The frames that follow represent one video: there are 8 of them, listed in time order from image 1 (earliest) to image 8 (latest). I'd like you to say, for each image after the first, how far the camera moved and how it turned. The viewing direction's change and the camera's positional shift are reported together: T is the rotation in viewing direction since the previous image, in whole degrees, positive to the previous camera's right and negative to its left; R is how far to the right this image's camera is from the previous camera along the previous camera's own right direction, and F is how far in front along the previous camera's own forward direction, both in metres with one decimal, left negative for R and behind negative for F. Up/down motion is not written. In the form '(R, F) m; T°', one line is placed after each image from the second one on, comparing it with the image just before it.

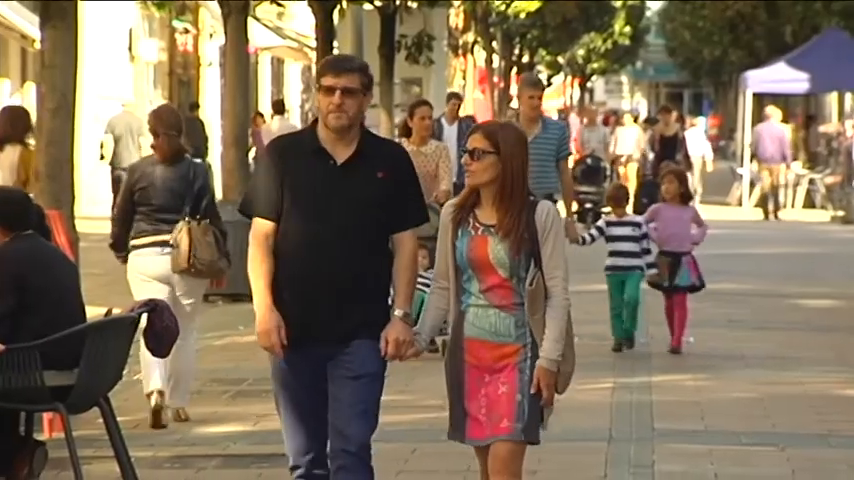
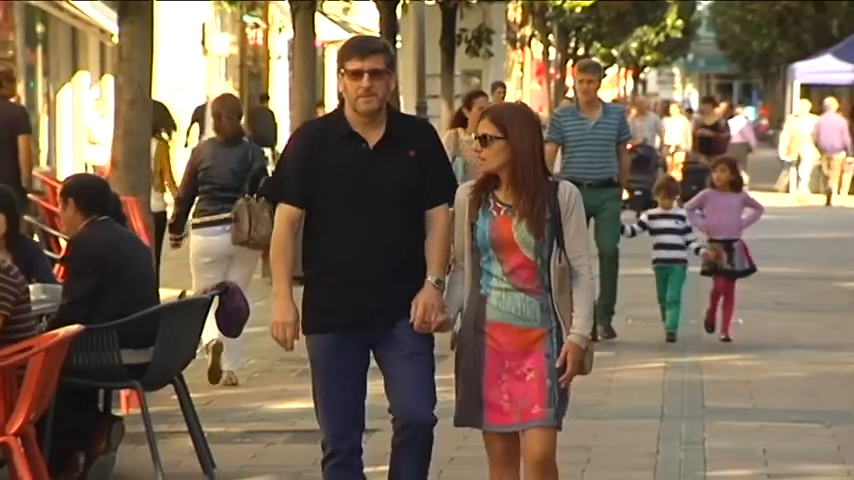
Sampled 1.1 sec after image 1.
(0.0, -0.4) m; -2°
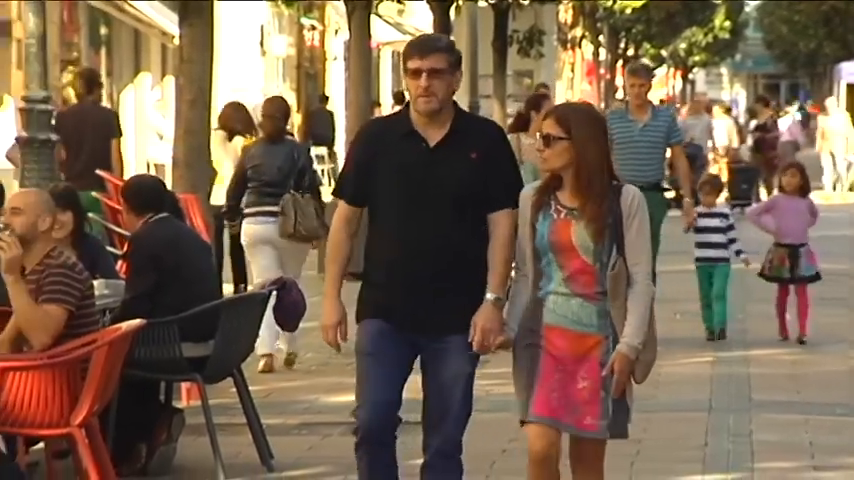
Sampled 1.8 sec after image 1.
(0.0, -0.2) m; -1°
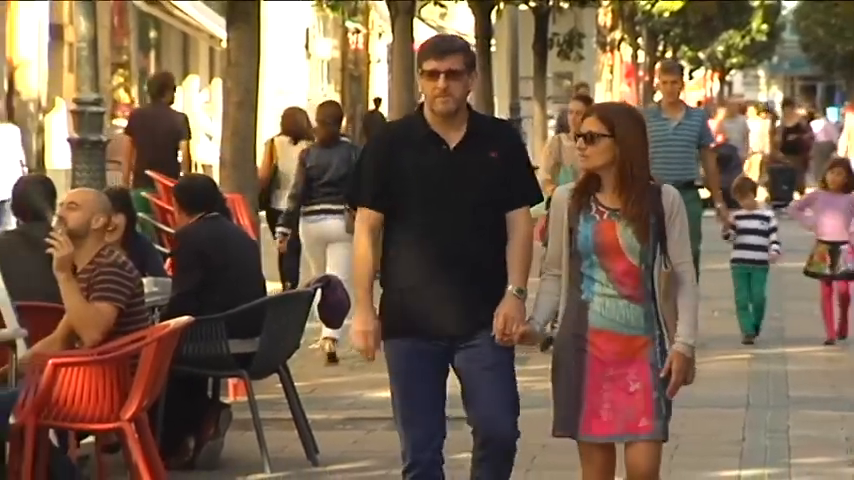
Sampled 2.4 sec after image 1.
(0.0, -0.2) m; -1°
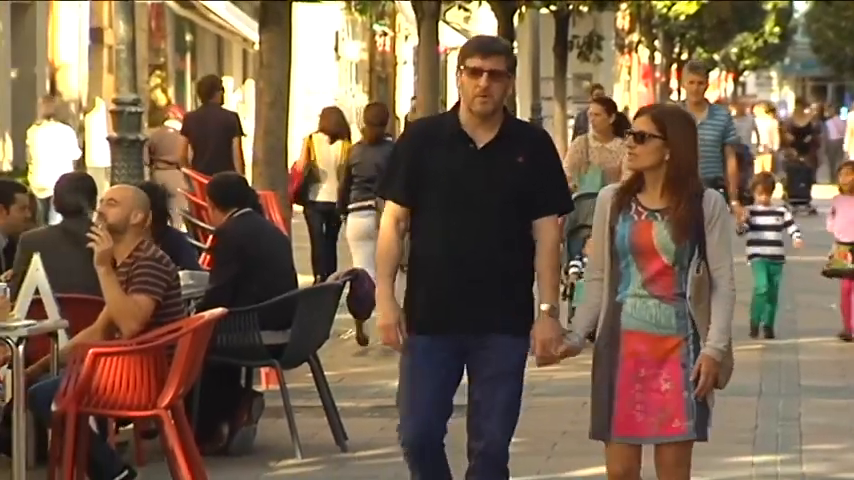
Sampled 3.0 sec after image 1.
(0.0, -0.4) m; -1°
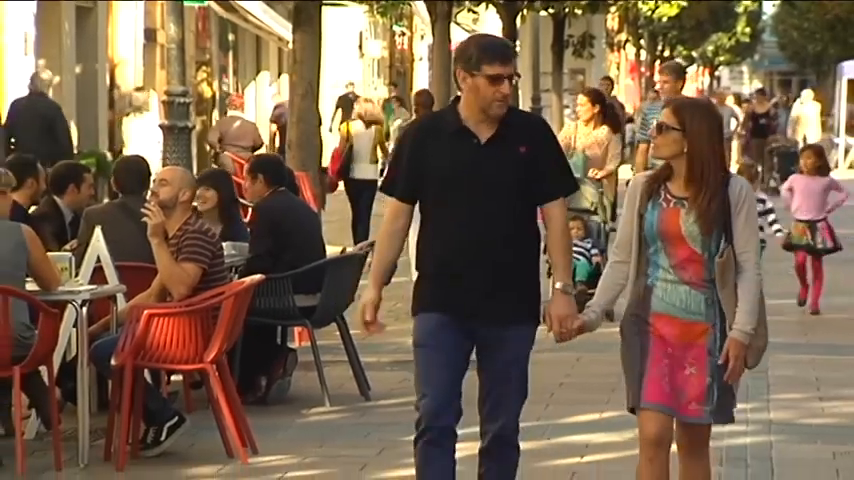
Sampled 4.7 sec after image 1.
(0.0, -1.3) m; 0°
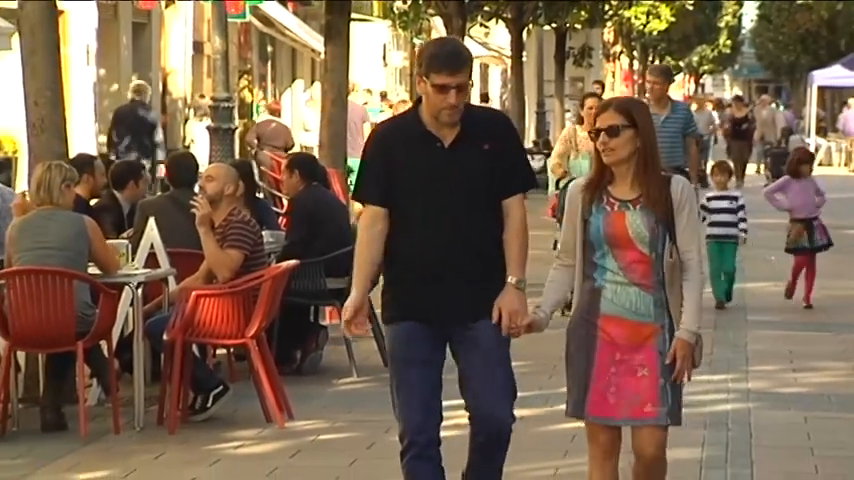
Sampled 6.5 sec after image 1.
(0.0, -1.3) m; 0°
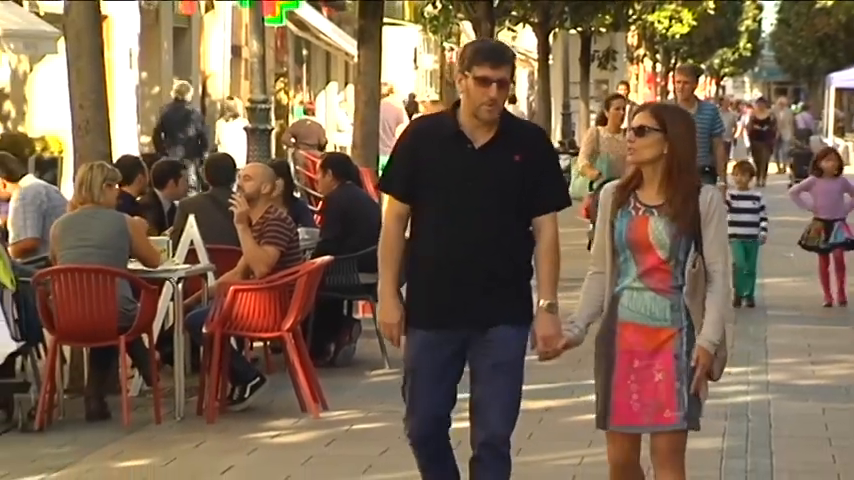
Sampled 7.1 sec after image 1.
(0.0, -0.4) m; -1°
